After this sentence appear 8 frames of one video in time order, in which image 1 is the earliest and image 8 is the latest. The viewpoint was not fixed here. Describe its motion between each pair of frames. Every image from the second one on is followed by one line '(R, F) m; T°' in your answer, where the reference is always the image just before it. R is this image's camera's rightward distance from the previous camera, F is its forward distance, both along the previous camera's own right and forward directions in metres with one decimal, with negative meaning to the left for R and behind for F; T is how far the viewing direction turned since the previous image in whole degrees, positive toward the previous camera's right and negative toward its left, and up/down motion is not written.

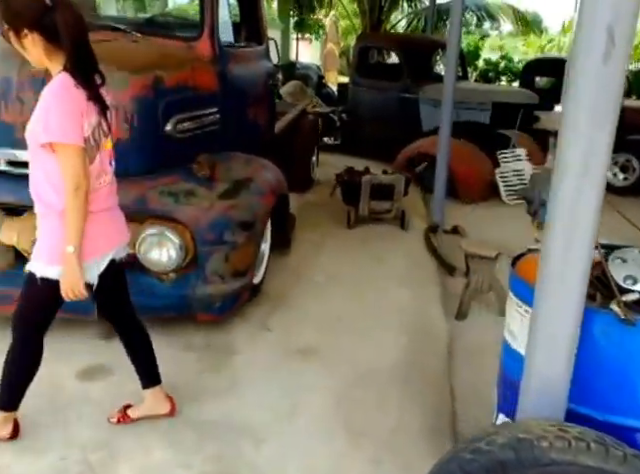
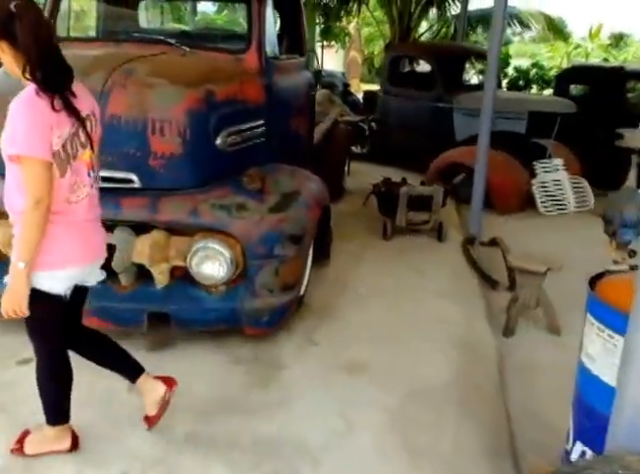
(-0.1, 0.0) m; -2°
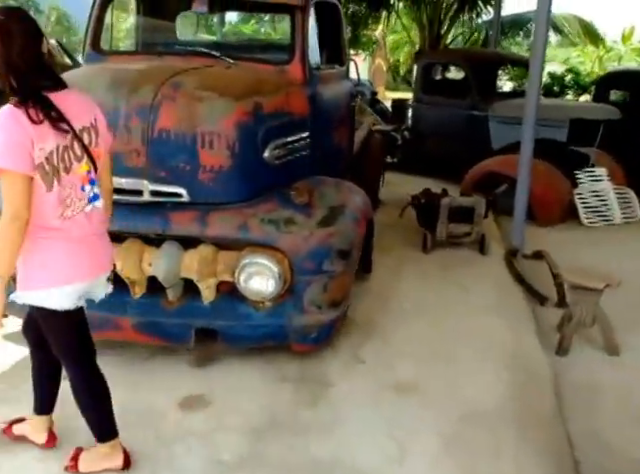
(-0.1, +0.1) m; -2°
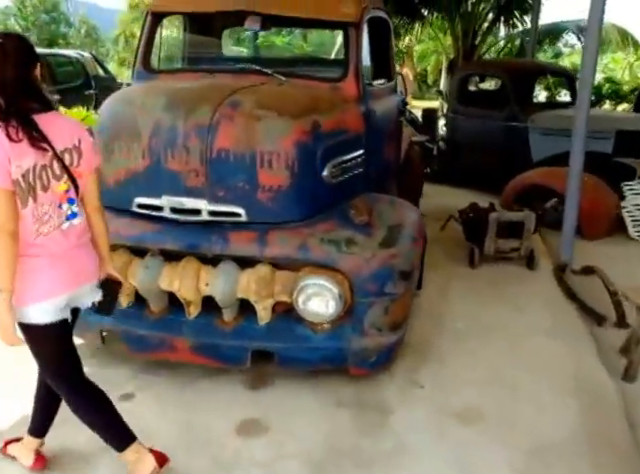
(-0.1, +0.1) m; -2°
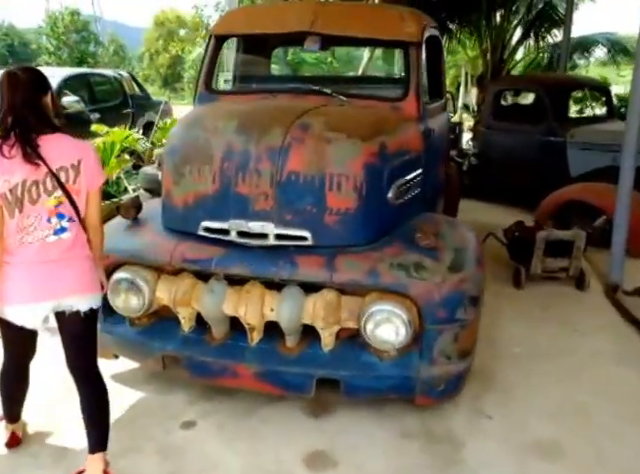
(-0.2, +0.1) m; -2°
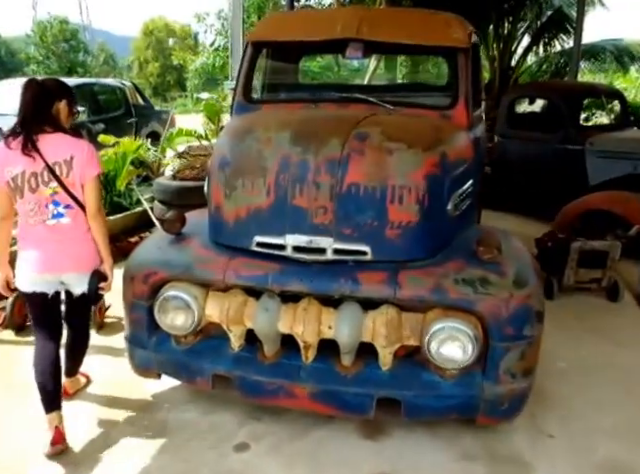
(-0.3, +0.1) m; +1°
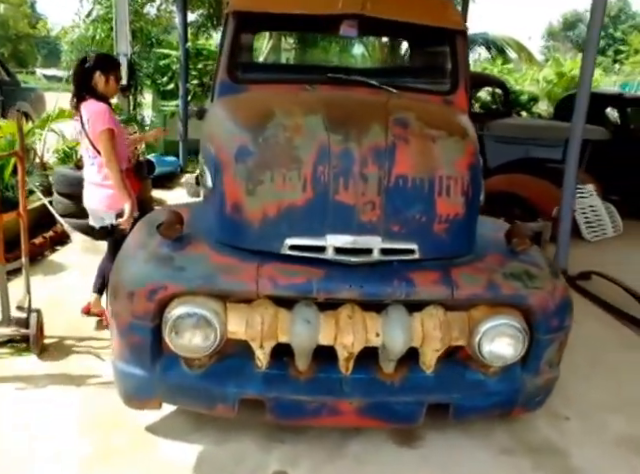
(-0.7, +0.3) m; +15°
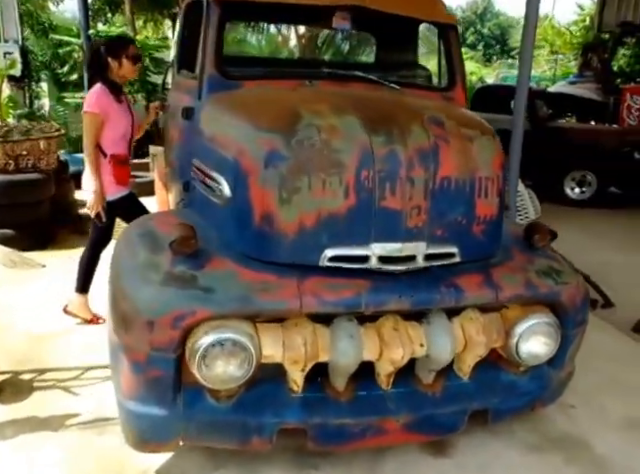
(-0.5, +0.2) m; +11°
